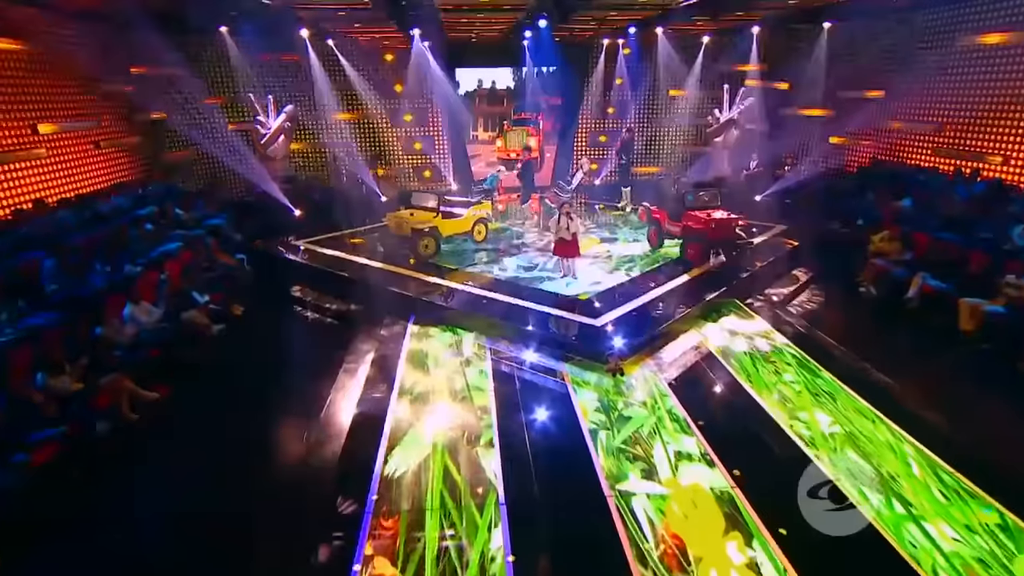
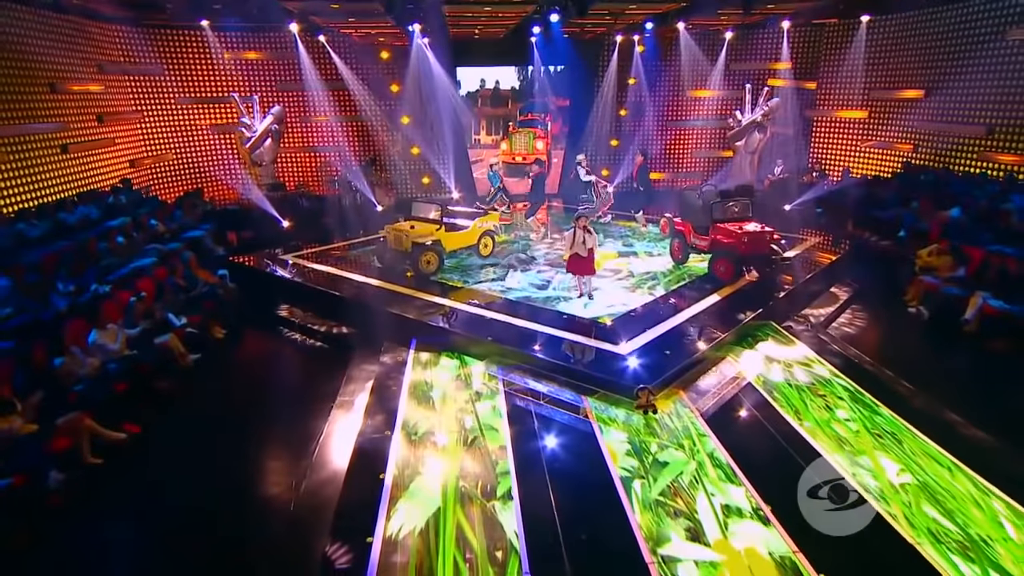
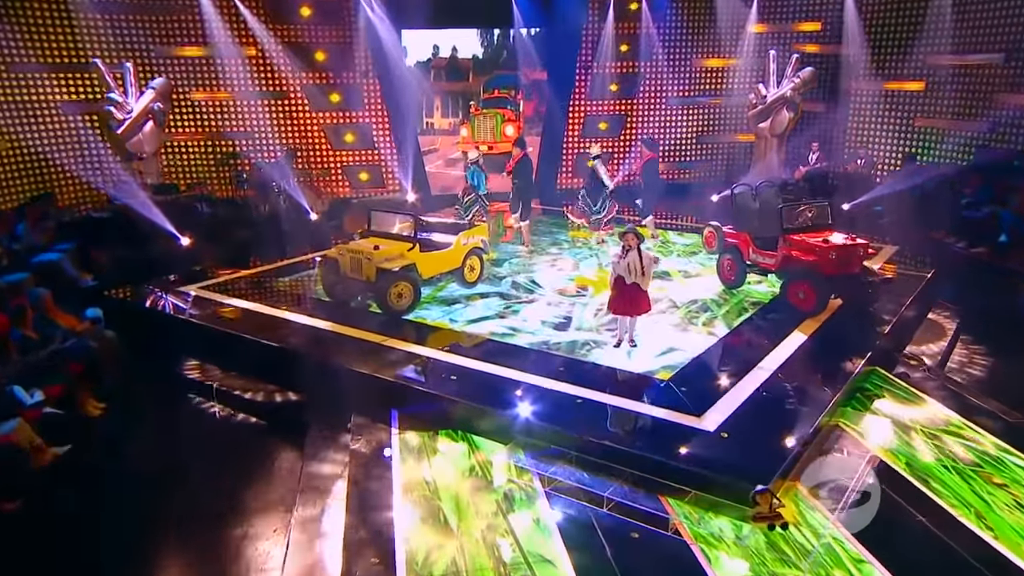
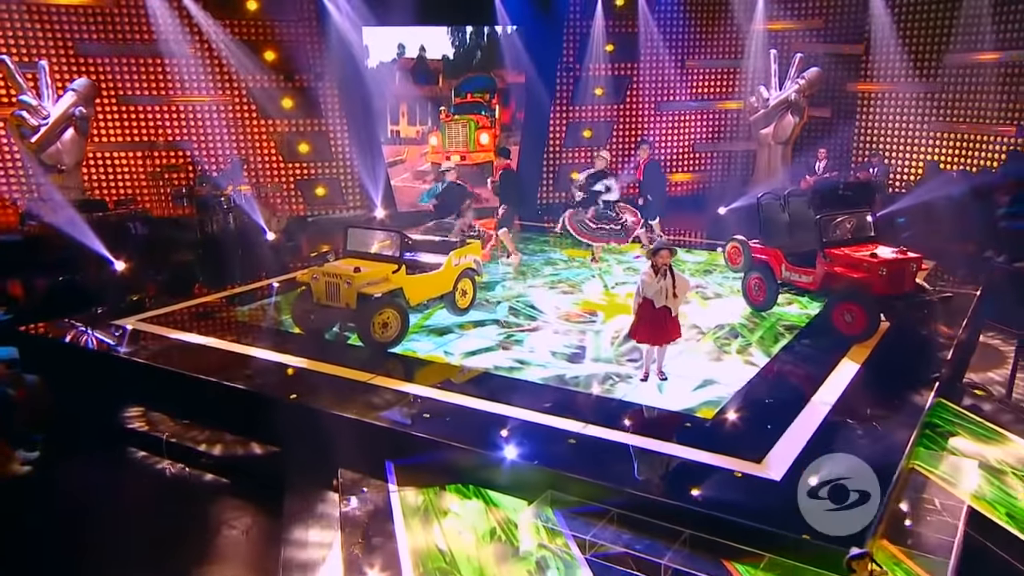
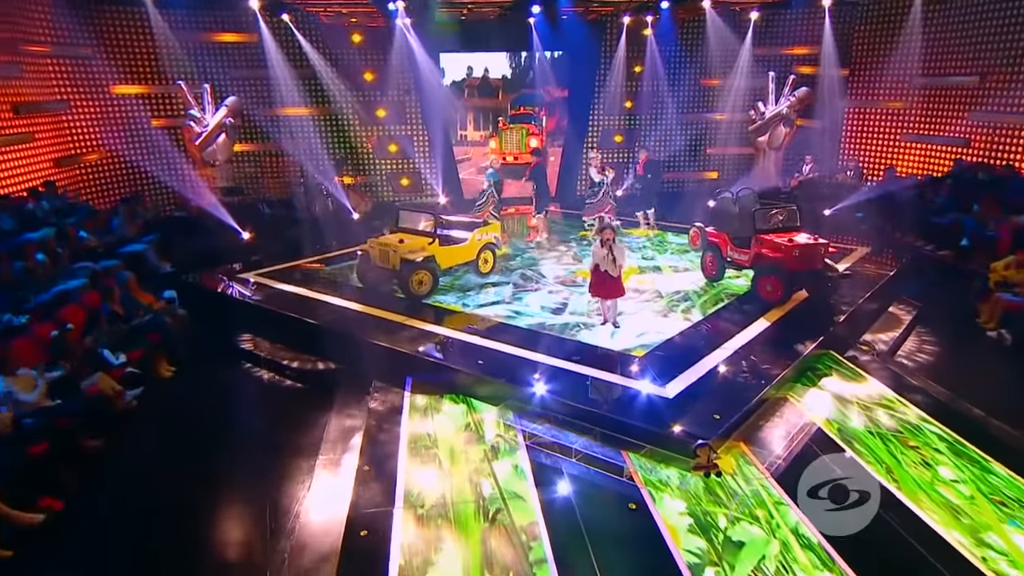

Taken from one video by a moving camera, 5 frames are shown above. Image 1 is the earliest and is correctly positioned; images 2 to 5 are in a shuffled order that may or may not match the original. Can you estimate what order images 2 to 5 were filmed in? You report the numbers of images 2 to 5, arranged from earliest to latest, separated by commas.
2, 5, 3, 4
